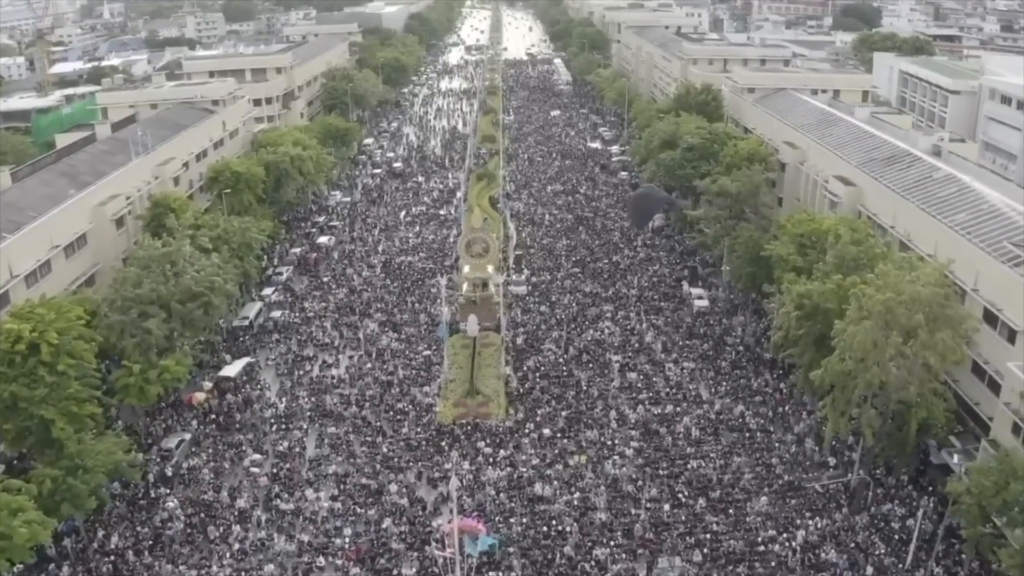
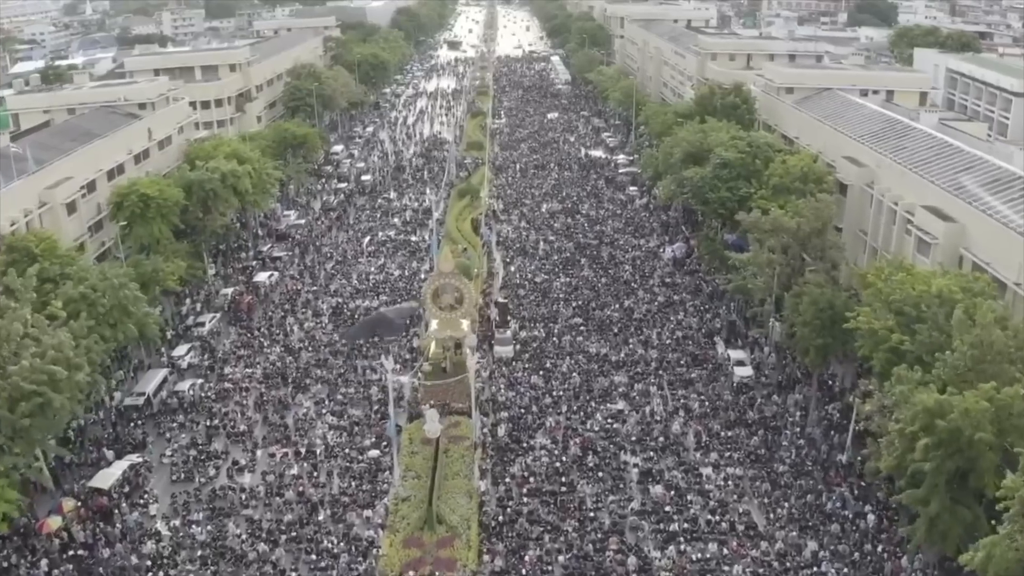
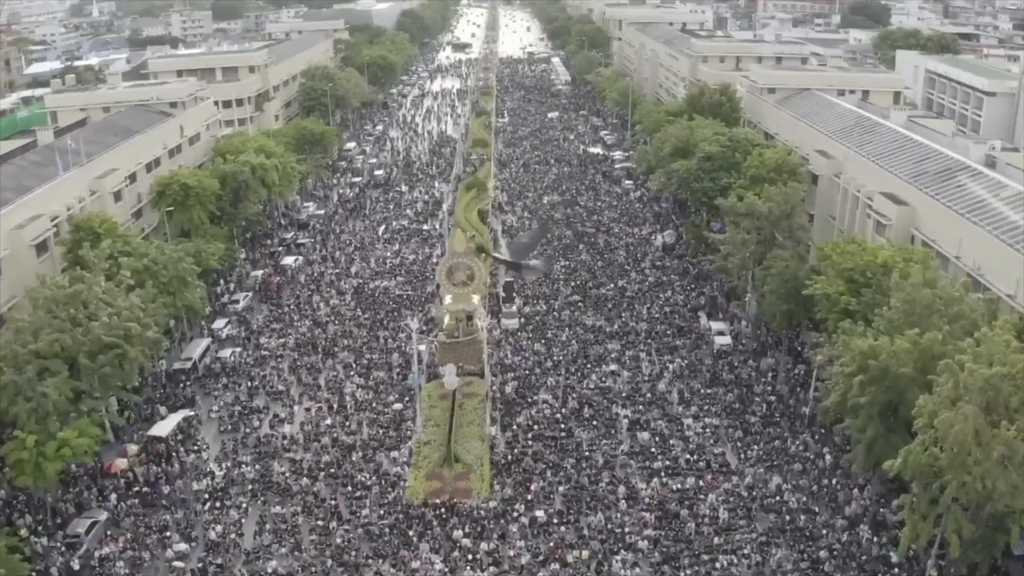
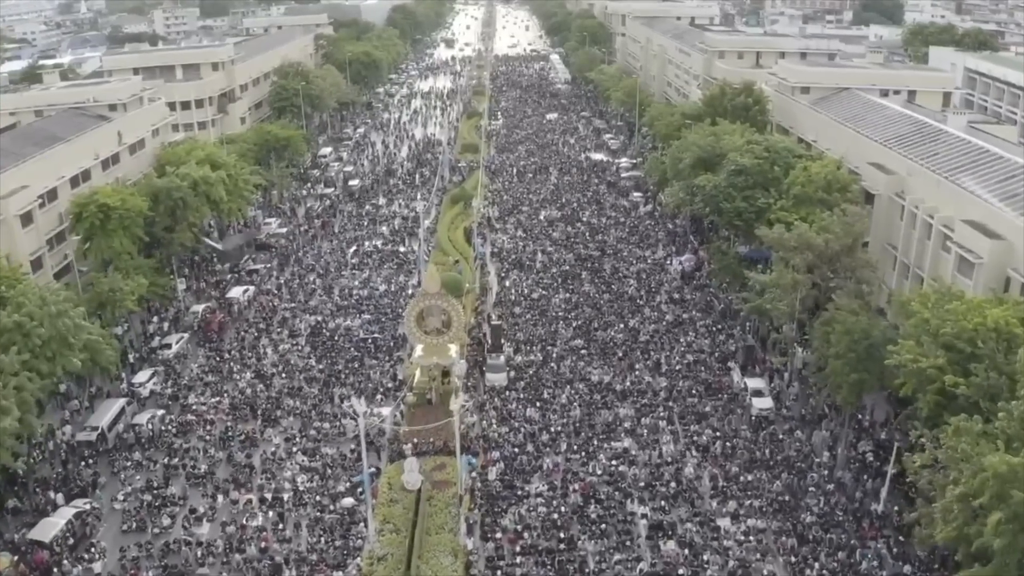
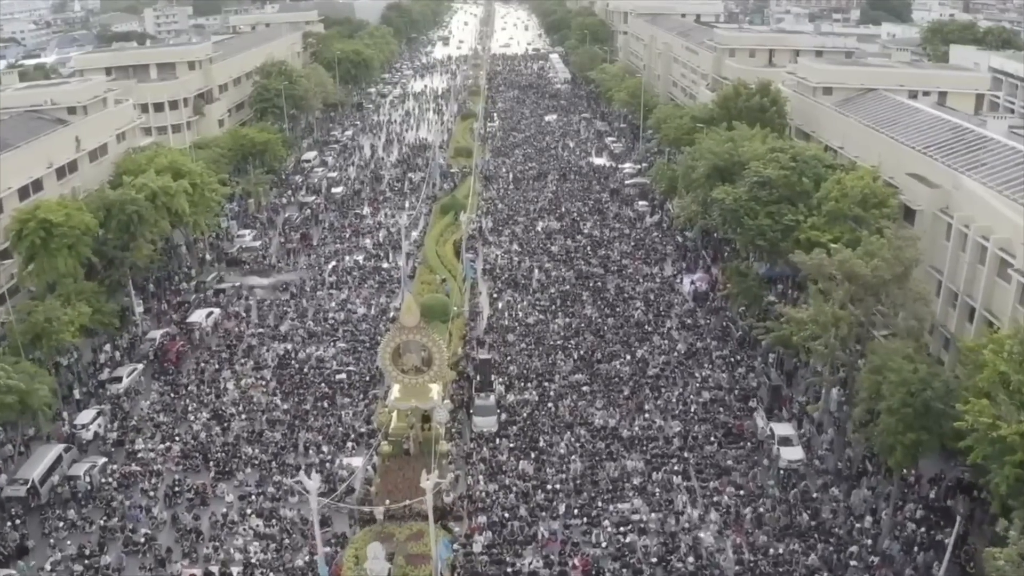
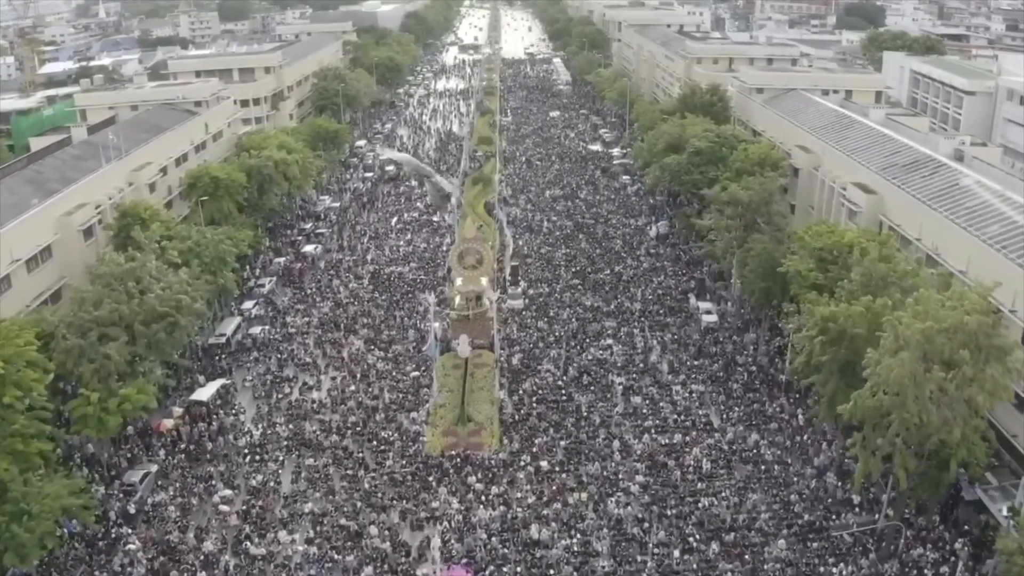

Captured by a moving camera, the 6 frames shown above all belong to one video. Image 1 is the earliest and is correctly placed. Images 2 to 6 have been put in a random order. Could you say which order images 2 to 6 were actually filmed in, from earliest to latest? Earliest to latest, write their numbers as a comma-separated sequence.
6, 3, 2, 4, 5
